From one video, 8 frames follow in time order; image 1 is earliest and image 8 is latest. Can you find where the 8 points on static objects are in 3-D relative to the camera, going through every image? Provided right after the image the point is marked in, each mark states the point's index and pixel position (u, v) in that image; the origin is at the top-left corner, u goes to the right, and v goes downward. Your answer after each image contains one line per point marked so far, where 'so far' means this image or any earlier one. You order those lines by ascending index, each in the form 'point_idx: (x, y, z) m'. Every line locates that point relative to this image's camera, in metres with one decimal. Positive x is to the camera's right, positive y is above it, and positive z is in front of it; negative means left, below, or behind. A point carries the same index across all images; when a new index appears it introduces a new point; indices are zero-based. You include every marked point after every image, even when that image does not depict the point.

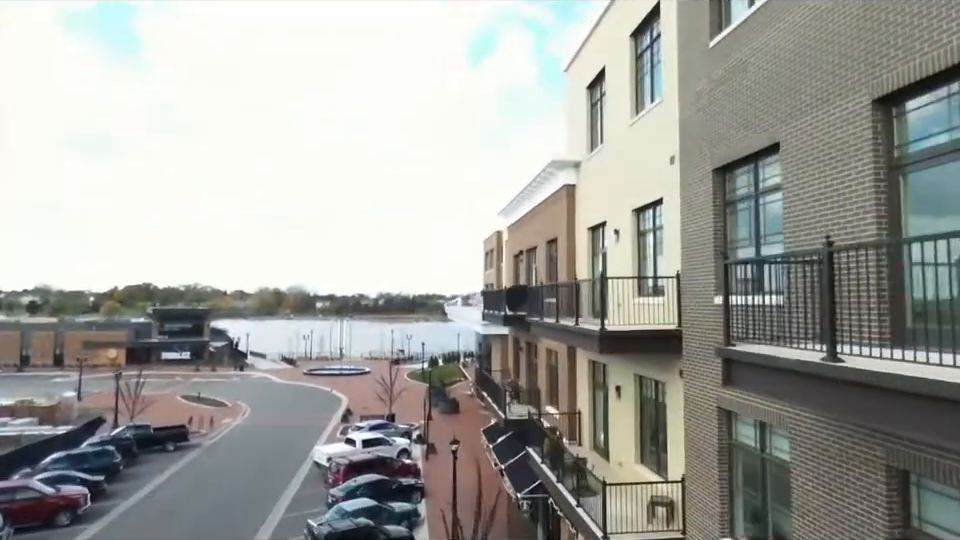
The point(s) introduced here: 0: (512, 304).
0: (+1.1, -1.1, +18.4) m
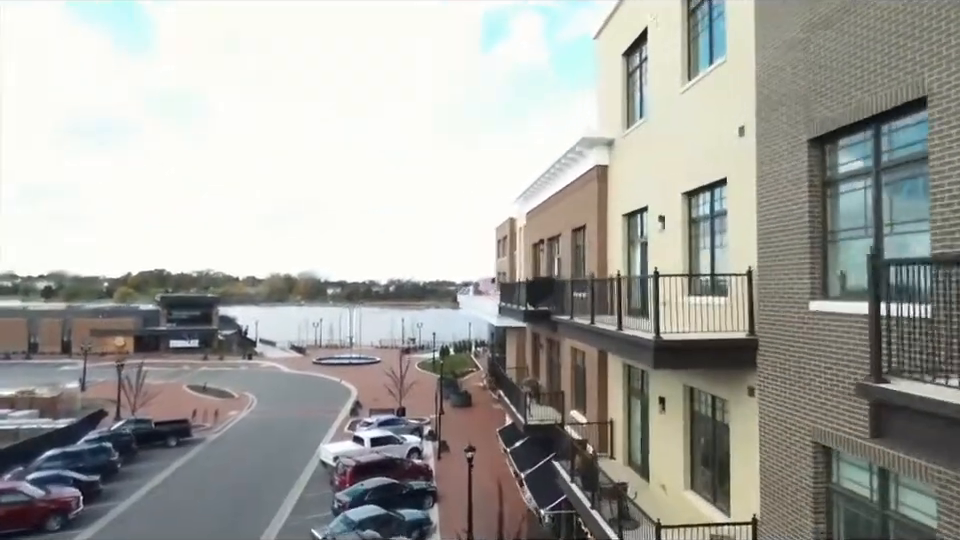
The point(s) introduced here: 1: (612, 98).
0: (+1.6, -0.8, +16.8) m
1: (+4.1, +5.1, +16.9) m
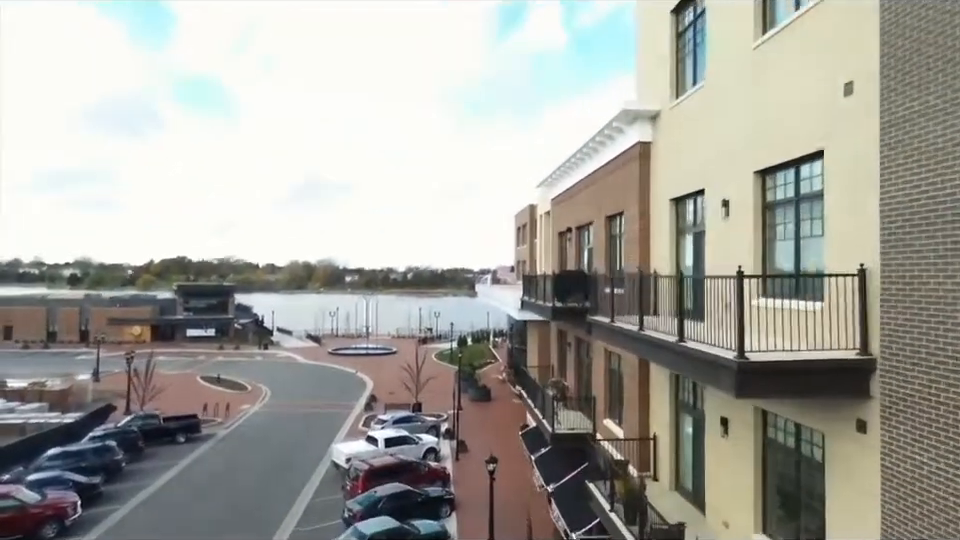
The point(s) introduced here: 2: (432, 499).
0: (+2.2, -0.6, +15.1) m
1: (+4.7, +5.3, +15.0) m
2: (-1.6, -7.6, +19.0) m
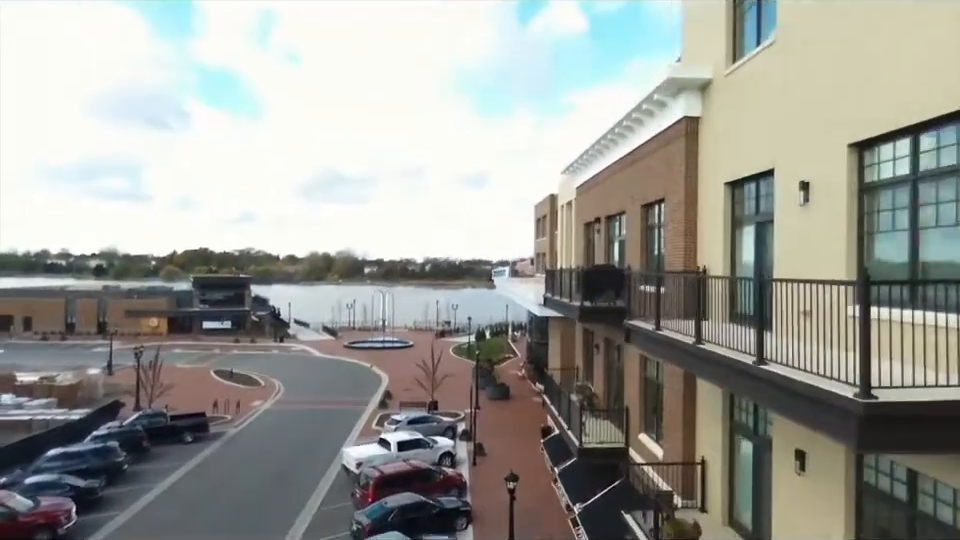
0: (+2.7, -0.5, +13.5) m
1: (+5.1, +5.4, +13.3) m
2: (-1.0, -7.4, +17.6) m
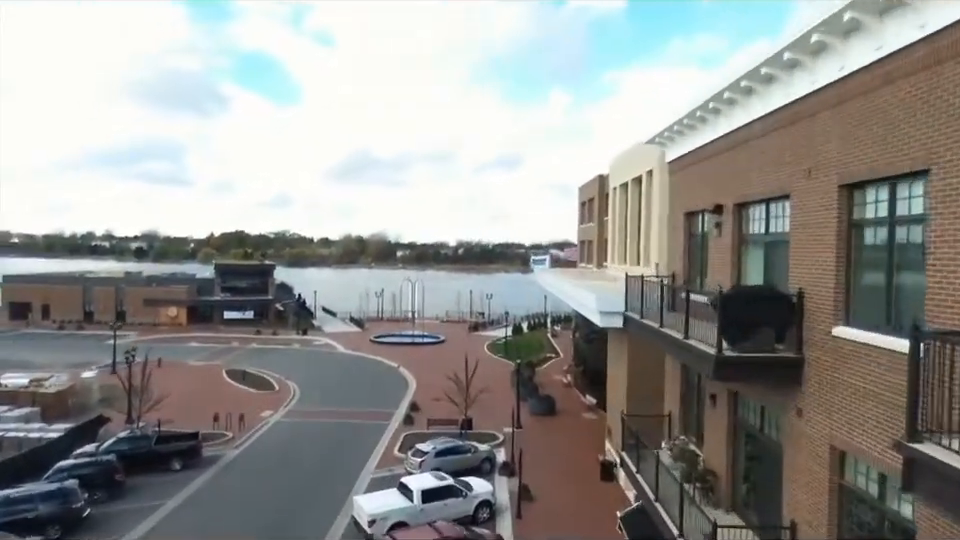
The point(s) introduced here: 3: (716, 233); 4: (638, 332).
0: (+3.6, -0.8, +8.2) m
1: (+6.1, +5.1, +7.7) m
2: (+0.2, -7.6, +12.8) m
3: (+4.5, +0.7, +10.8) m
4: (+3.7, -1.3, +13.7) m
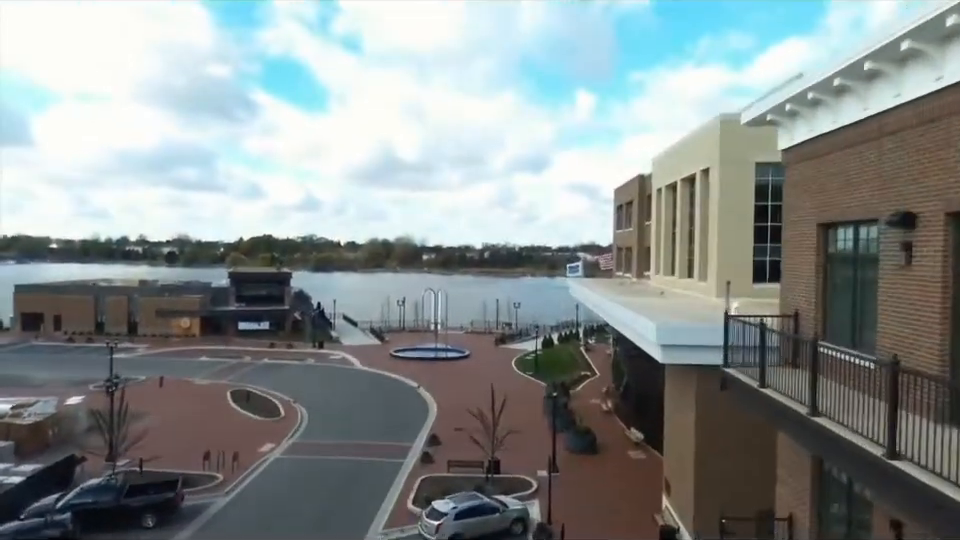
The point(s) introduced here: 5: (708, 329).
0: (+3.9, -1.4, +4.2) m
1: (+6.3, +4.5, +3.5) m
2: (+0.7, -8.1, +8.8) m
3: (+5.0, +0.1, +6.7) m
4: (+4.3, -1.9, +9.6) m
5: (+6.3, -1.6, +15.9) m
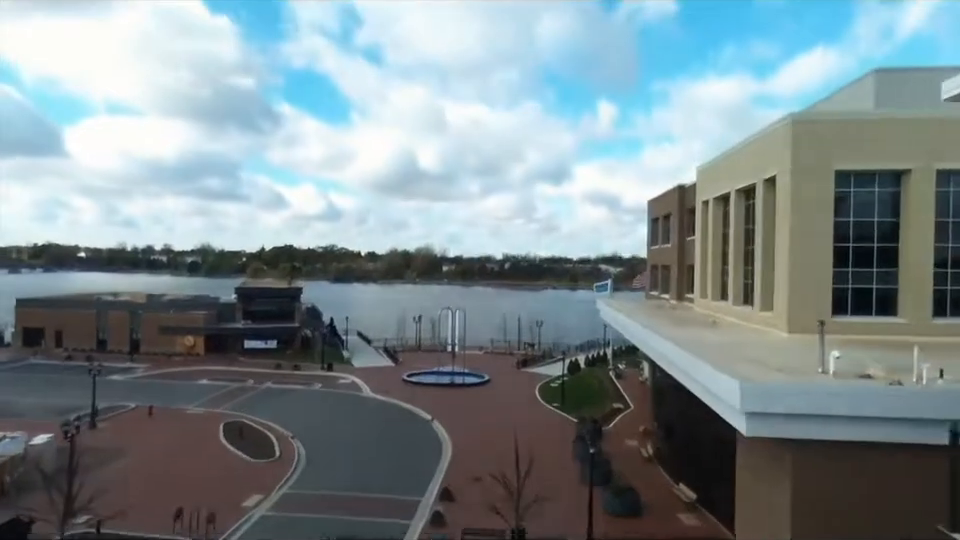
0: (+4.0, -2.0, +0.2) m
1: (+6.4, +3.9, -0.5) m
2: (+0.9, -8.8, +4.8) m
3: (+5.1, -0.6, +2.7) m
4: (+4.5, -2.7, +5.6) m
5: (+6.8, -2.5, +11.8) m
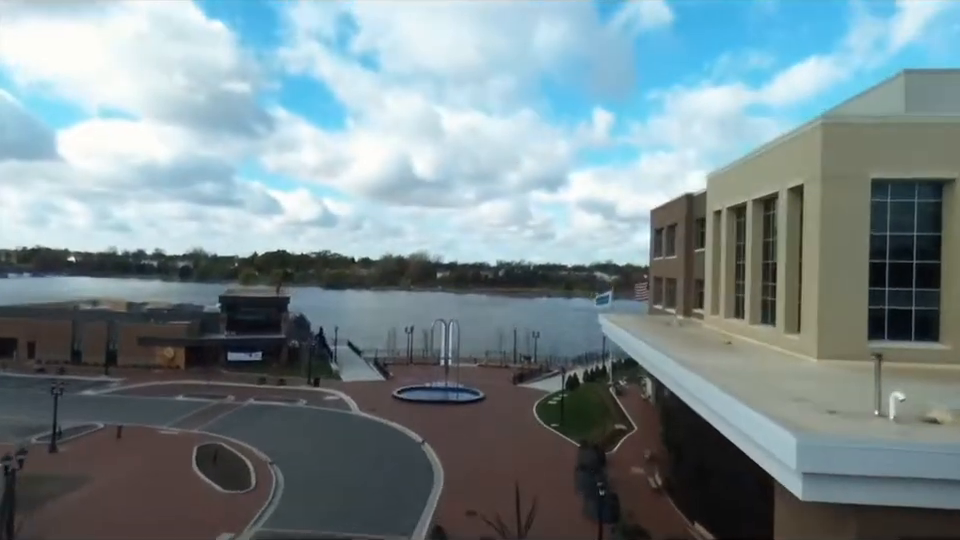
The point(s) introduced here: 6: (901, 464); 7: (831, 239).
0: (+4.1, -2.3, -2.0) m
1: (+6.5, +3.6, -2.5) m
2: (+0.8, -9.2, +2.5) m
3: (+5.2, -1.0, +0.6) m
4: (+4.5, -3.1, +3.4) m
5: (+6.7, -3.0, +9.6) m
6: (+7.2, -3.3, +9.7) m
7: (+11.1, +1.0, +18.0) m
